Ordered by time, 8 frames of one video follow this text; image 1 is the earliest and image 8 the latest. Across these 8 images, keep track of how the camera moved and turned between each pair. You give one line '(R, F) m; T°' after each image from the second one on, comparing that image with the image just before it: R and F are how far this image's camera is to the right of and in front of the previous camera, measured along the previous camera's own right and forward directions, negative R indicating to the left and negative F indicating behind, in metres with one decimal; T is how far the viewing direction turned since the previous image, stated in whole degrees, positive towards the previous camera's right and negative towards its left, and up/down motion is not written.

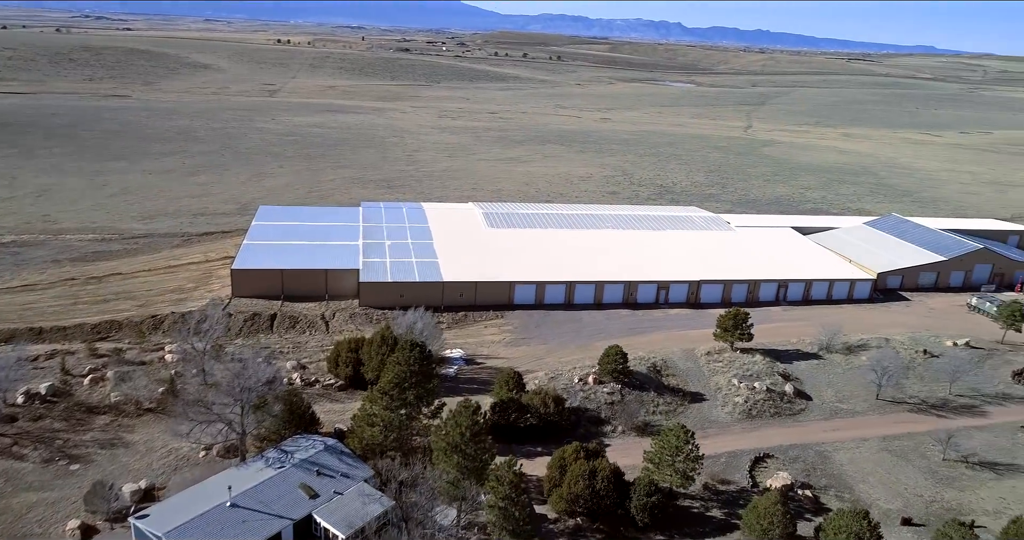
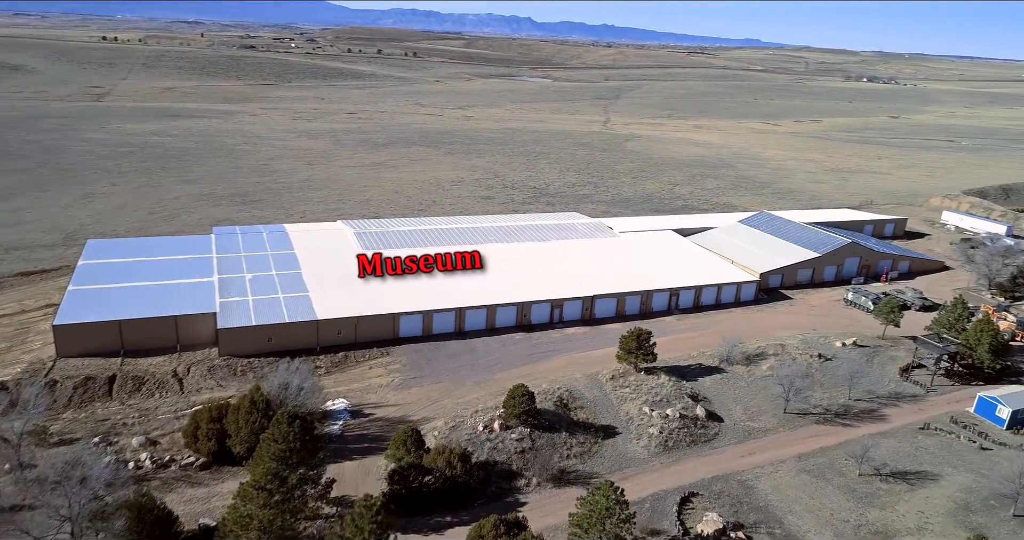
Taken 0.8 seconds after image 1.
(-0.6, +2.8) m; +11°
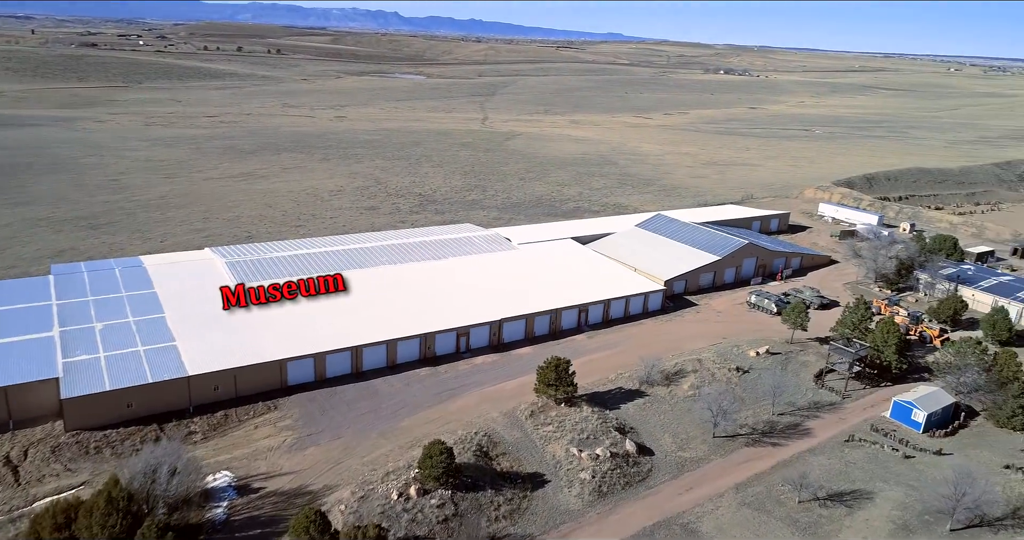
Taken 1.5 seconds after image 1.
(-0.7, +2.7) m; +9°
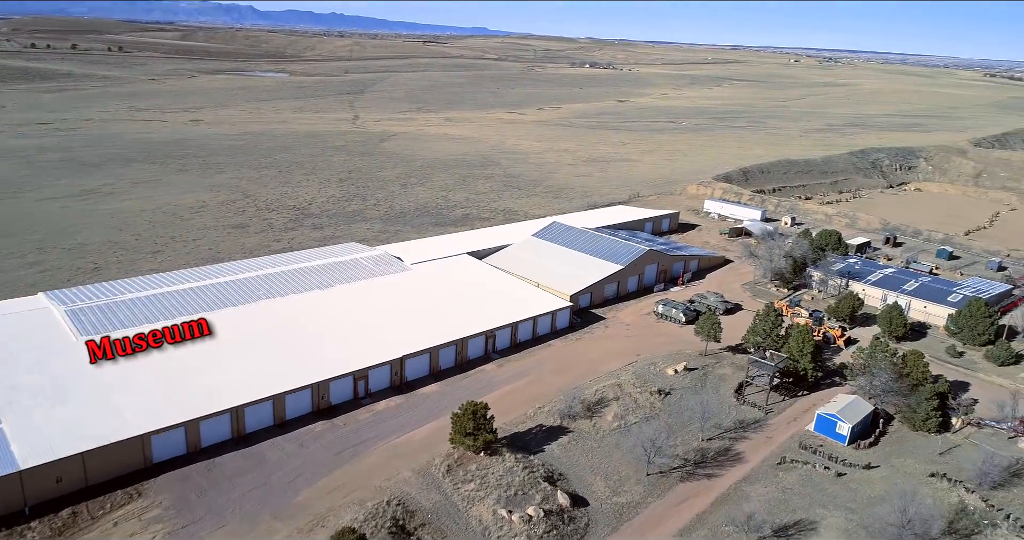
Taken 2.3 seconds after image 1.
(-0.8, +2.9) m; +10°
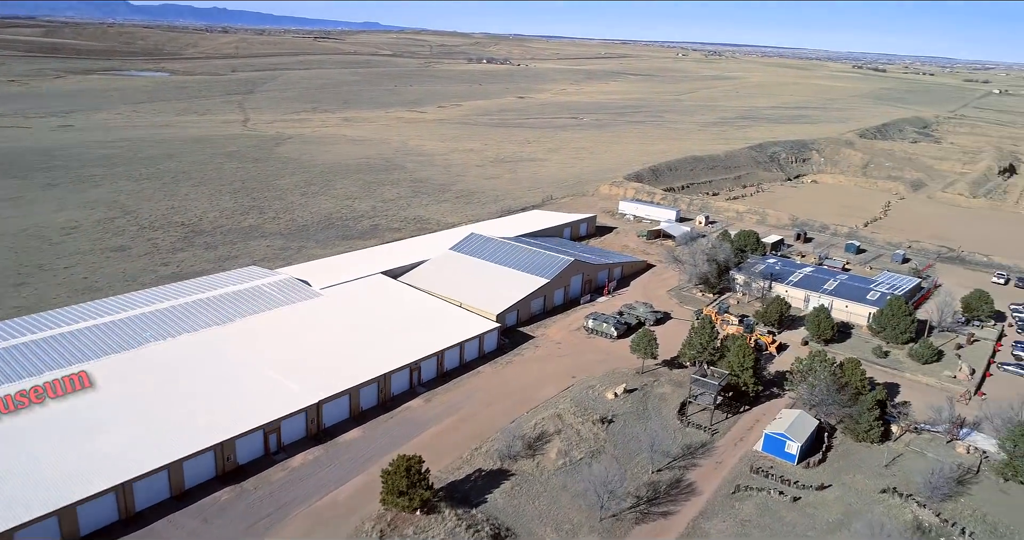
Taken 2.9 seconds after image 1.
(-0.7, +2.4) m; +8°
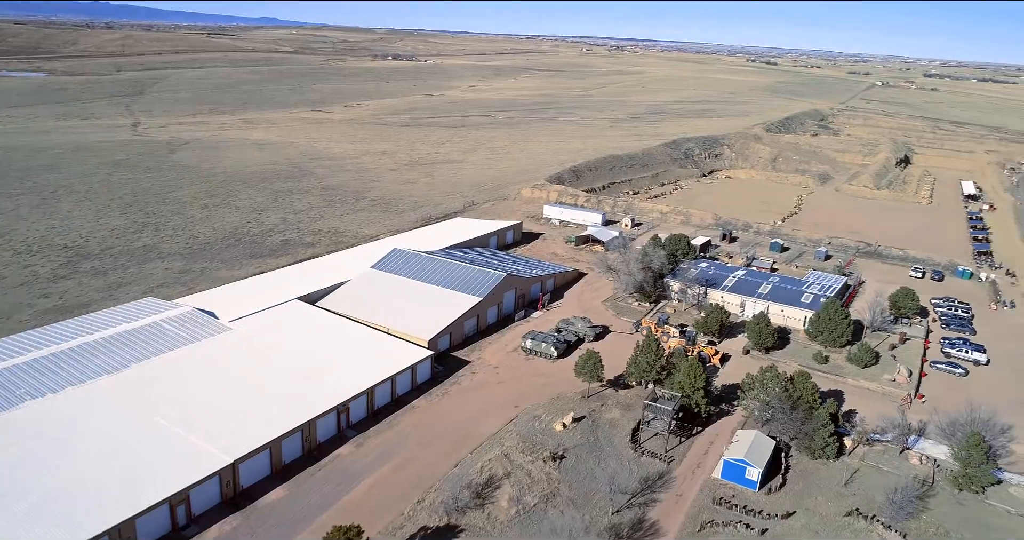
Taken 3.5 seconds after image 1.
(-0.7, +2.3) m; +7°
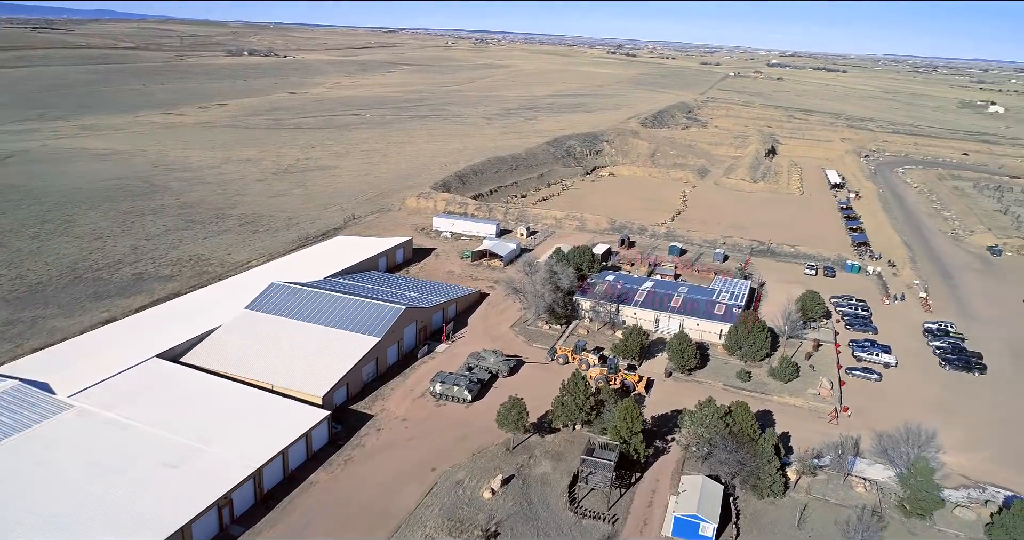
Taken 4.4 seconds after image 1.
(-0.9, +3.6) m; +10°
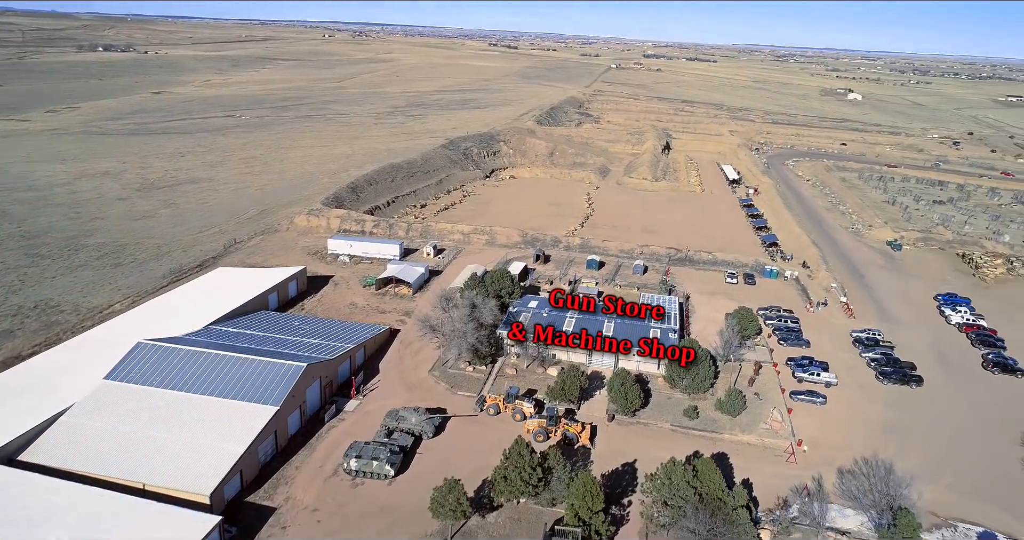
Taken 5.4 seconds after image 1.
(-0.9, +4.1) m; +9°
